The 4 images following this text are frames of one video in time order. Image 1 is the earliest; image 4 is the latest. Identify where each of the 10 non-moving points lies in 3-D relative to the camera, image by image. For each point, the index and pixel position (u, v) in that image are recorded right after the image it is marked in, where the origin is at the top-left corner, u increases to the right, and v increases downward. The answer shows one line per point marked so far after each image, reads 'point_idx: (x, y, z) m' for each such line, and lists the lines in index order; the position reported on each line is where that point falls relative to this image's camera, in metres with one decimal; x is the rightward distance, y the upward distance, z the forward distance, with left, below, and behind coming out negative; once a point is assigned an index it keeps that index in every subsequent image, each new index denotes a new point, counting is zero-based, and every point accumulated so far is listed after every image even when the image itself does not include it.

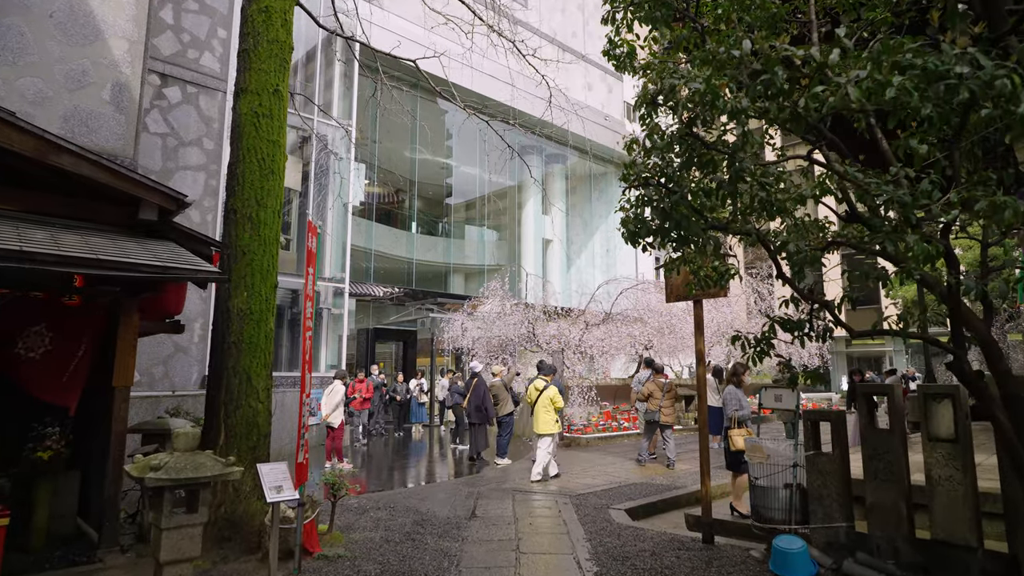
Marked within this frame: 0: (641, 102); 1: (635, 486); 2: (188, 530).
0: (+0.8, +1.1, +3.7) m
1: (+1.6, -2.6, +8.2) m
2: (-1.8, -1.4, +3.5) m
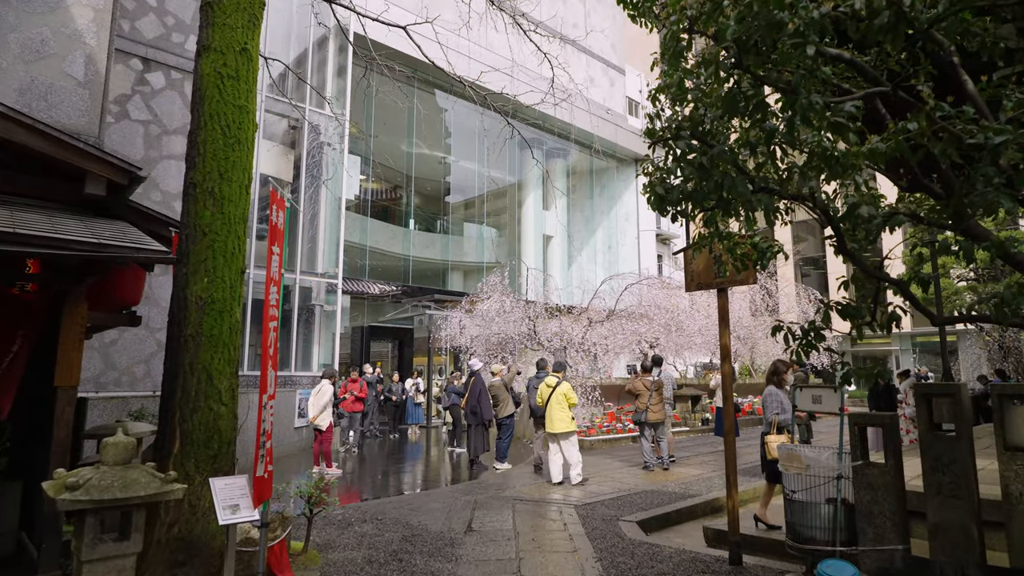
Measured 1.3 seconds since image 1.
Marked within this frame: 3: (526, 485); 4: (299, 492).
0: (+0.8, +1.2, +3.1) m
1: (+1.6, -2.5, +7.6) m
2: (-1.8, -1.3, +2.9) m
3: (+0.2, -2.6, +8.3) m
4: (-1.6, -1.6, +4.8) m
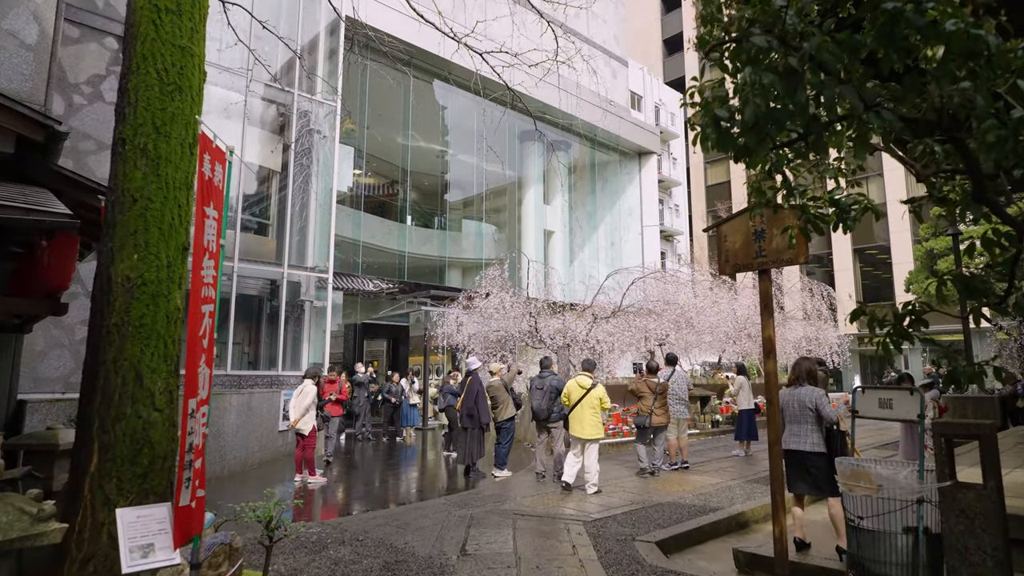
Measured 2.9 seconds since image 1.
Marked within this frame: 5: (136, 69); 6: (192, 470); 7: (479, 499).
0: (+0.8, +1.3, +2.3) m
1: (+1.6, -2.4, +6.8) m
2: (-1.8, -1.1, +2.1) m
3: (+0.2, -2.5, +7.5) m
4: (-1.6, -1.4, +4.0) m
5: (-2.2, +1.3, +3.6) m
6: (-1.4, -0.8, +2.7) m
7: (-0.4, -2.5, +7.3) m
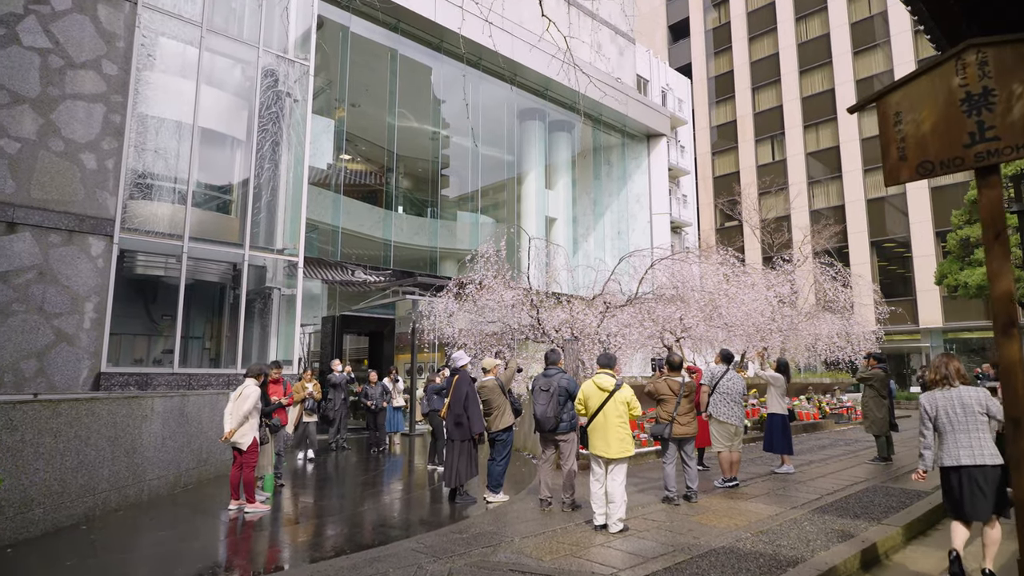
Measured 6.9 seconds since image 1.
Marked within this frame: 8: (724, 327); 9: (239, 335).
0: (+0.8, +1.6, +0.3) m
1: (+1.6, -2.1, +4.8) m
2: (-1.9, -0.9, +0.2) m
3: (+0.2, -2.2, +5.6) m
4: (-1.6, -1.1, +2.0) m
5: (-2.2, +1.6, +1.7) m
6: (-1.4, -0.5, +0.8) m
7: (-0.4, -2.2, +5.3) m
8: (+5.7, -1.3, +17.8) m
9: (-5.5, -0.9, +12.6) m
